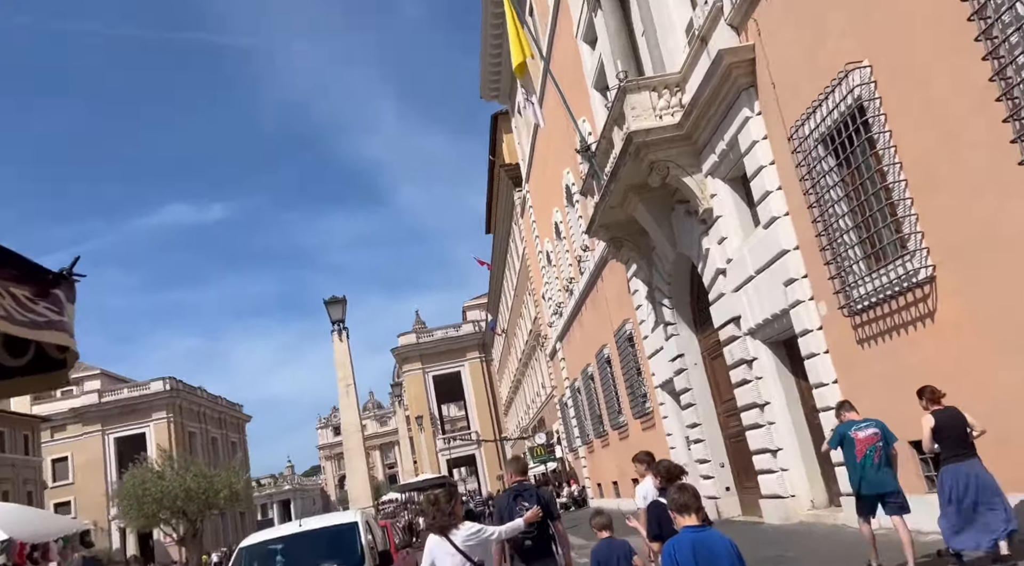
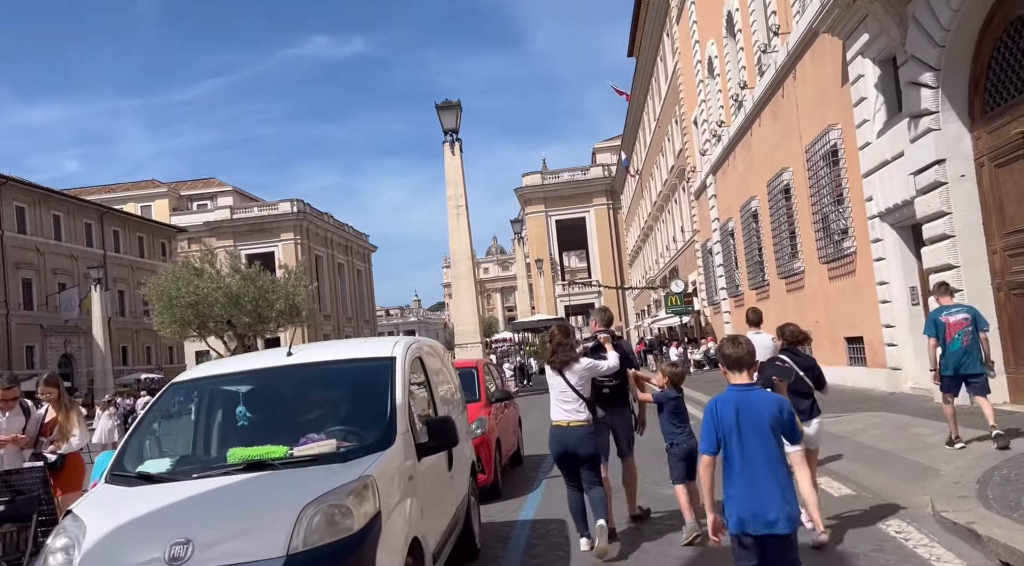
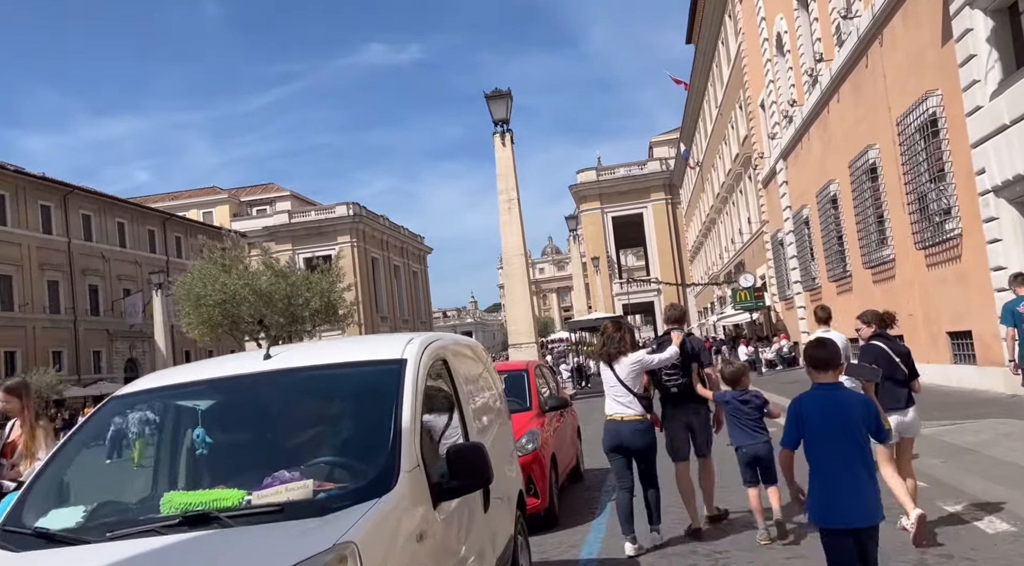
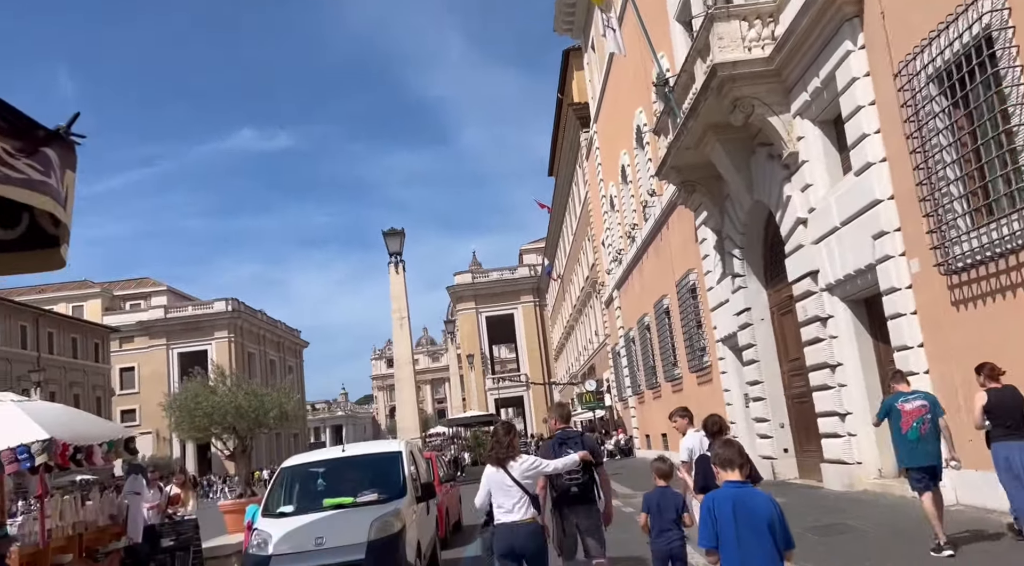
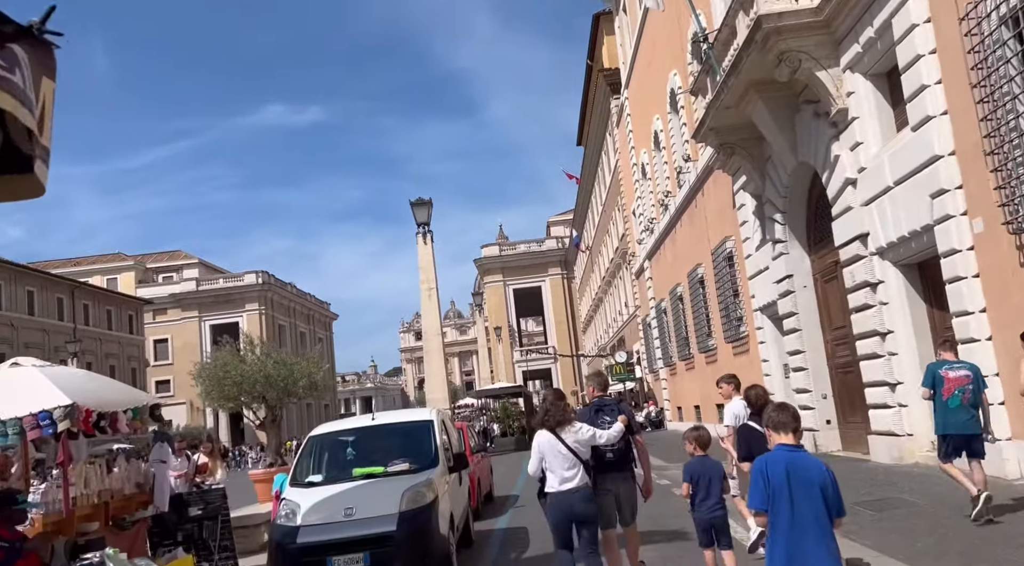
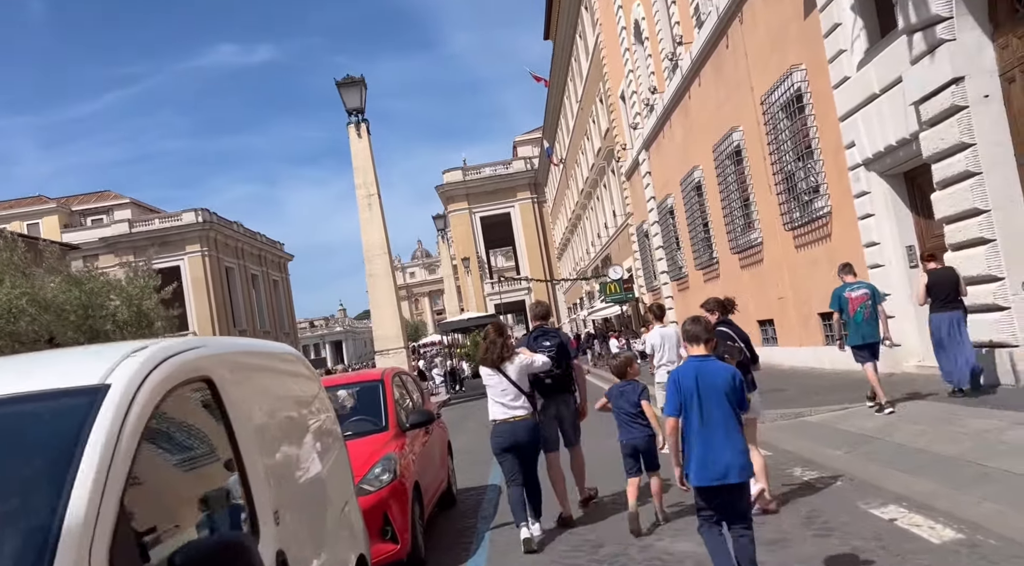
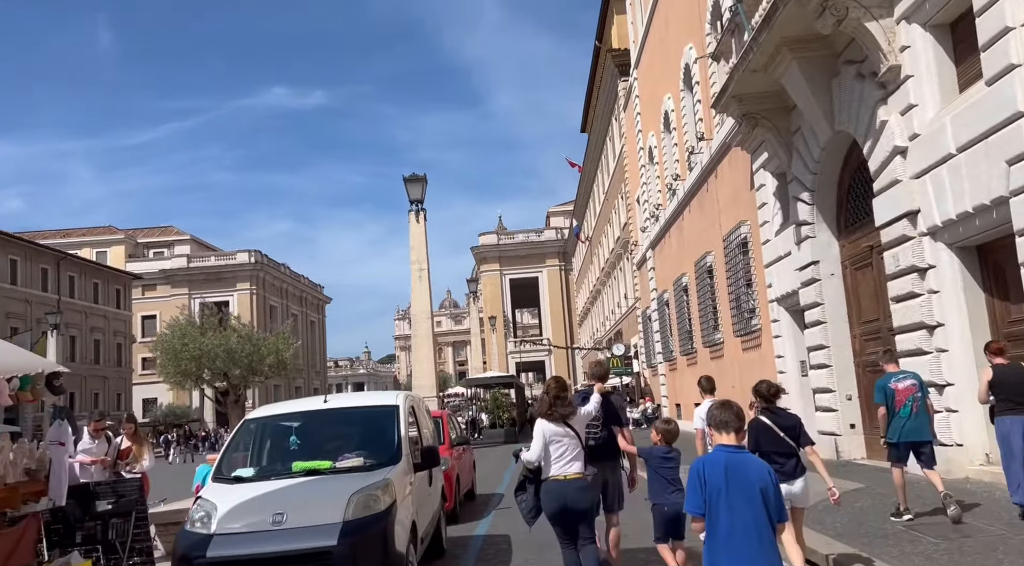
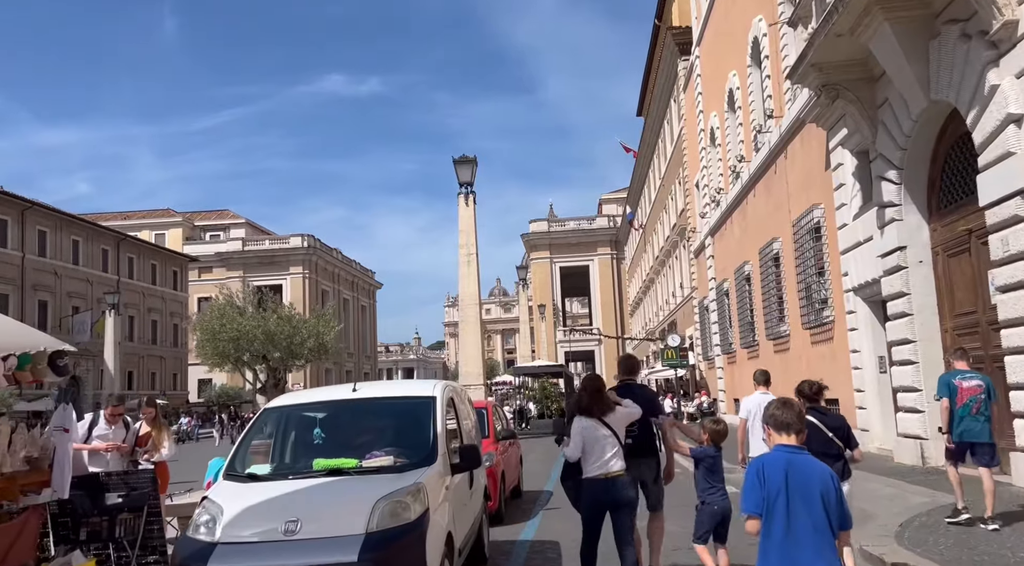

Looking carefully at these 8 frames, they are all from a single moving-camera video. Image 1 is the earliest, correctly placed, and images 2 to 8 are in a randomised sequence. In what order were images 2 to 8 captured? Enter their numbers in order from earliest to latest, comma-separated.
4, 5, 7, 8, 2, 3, 6
